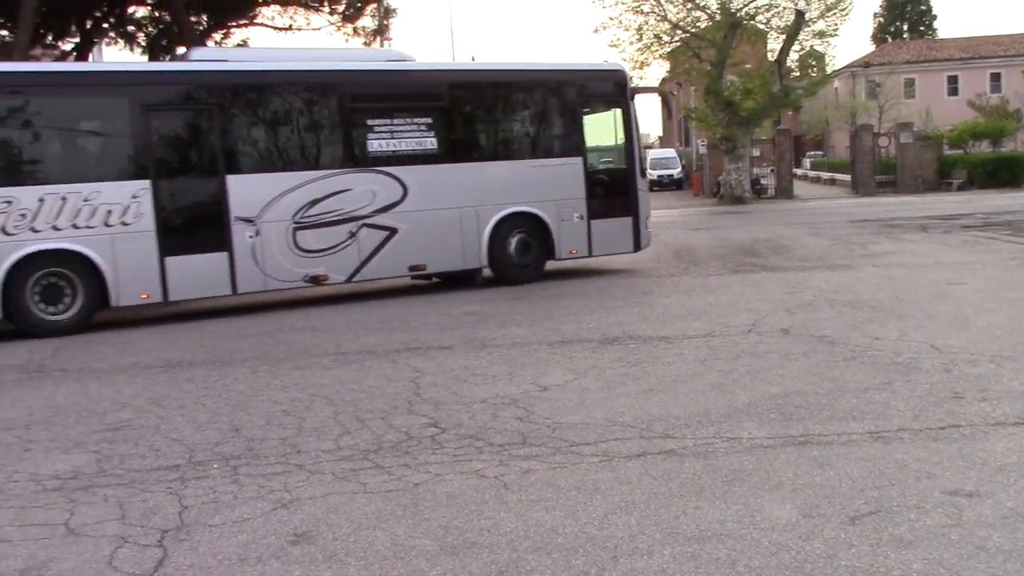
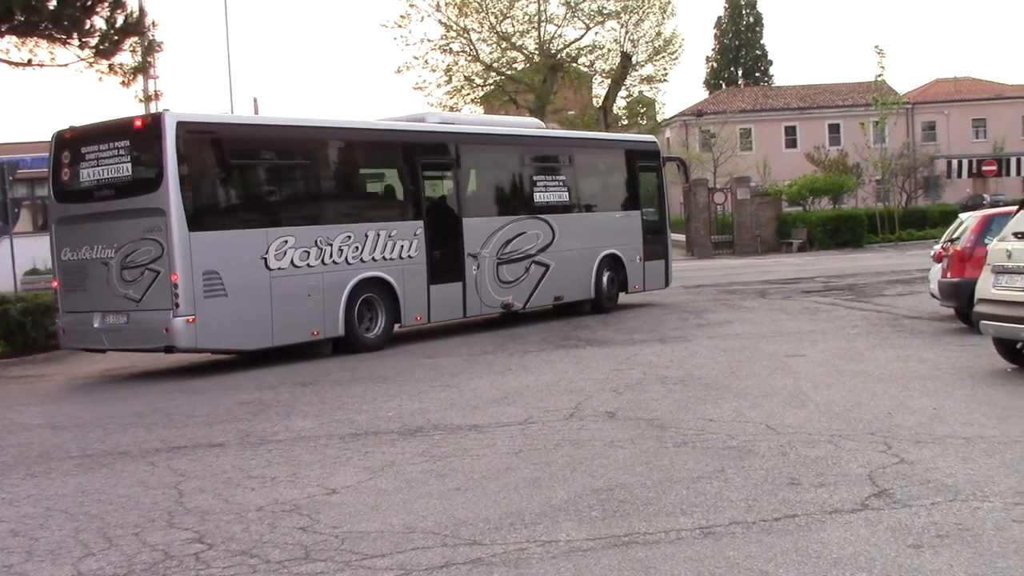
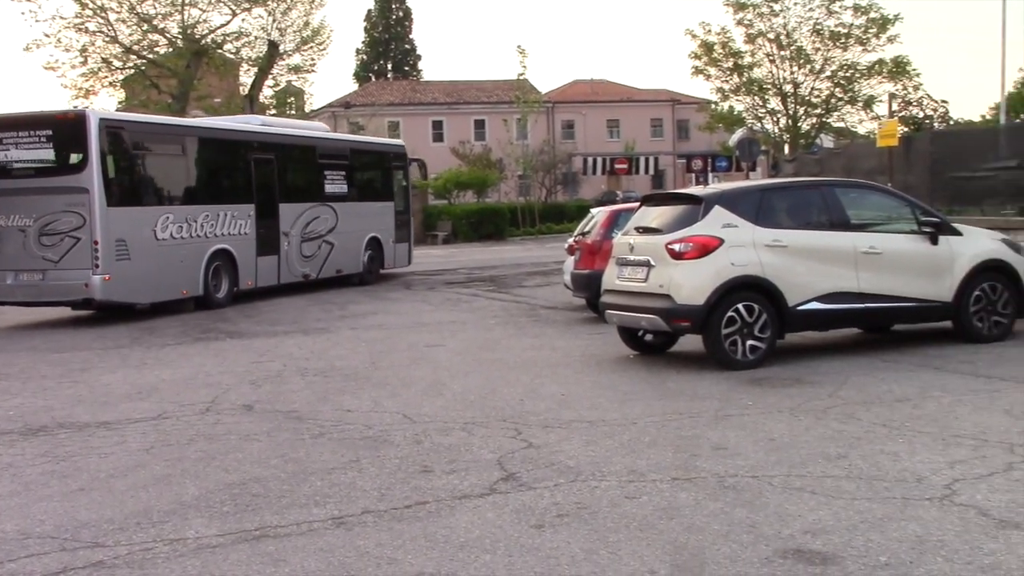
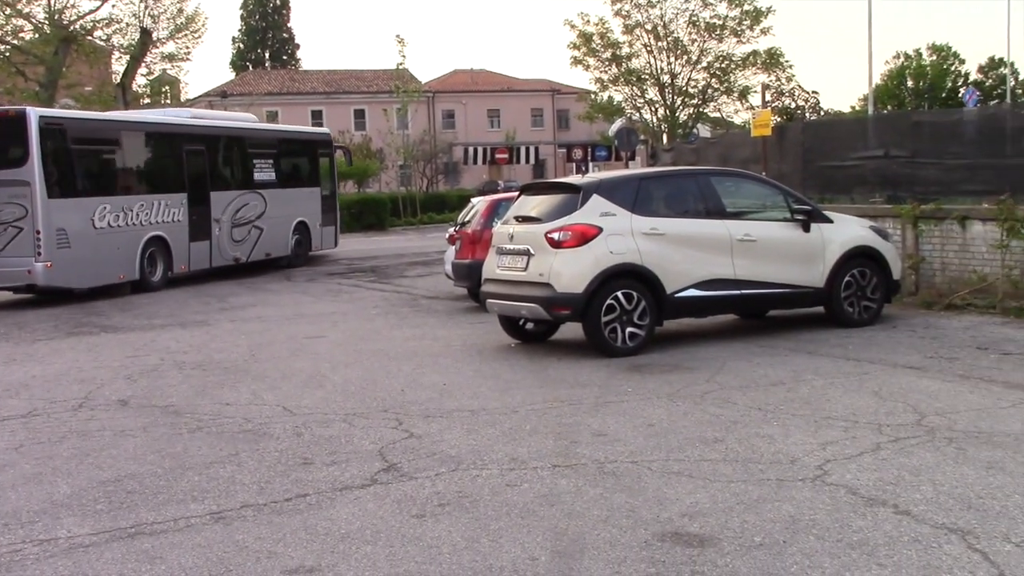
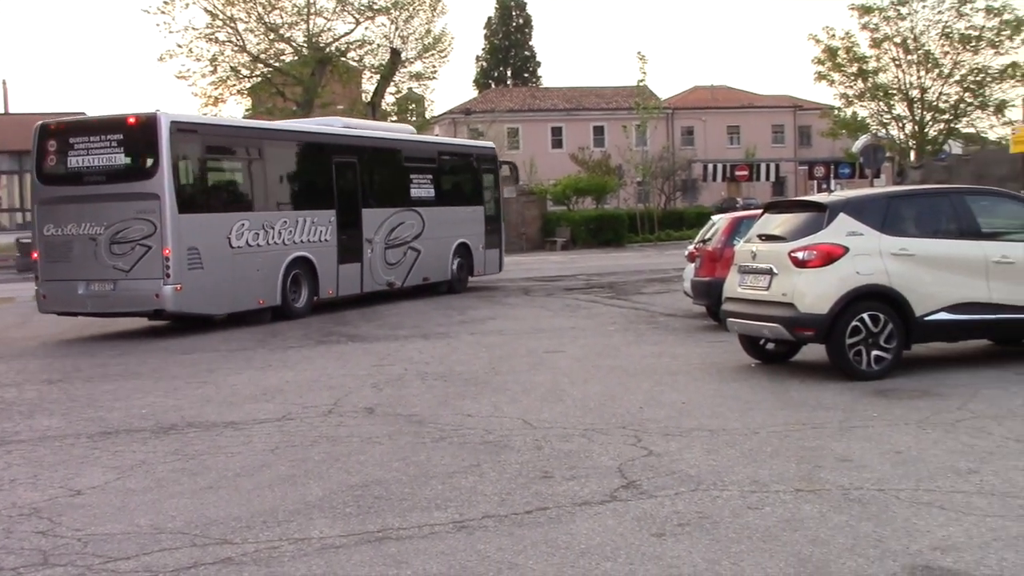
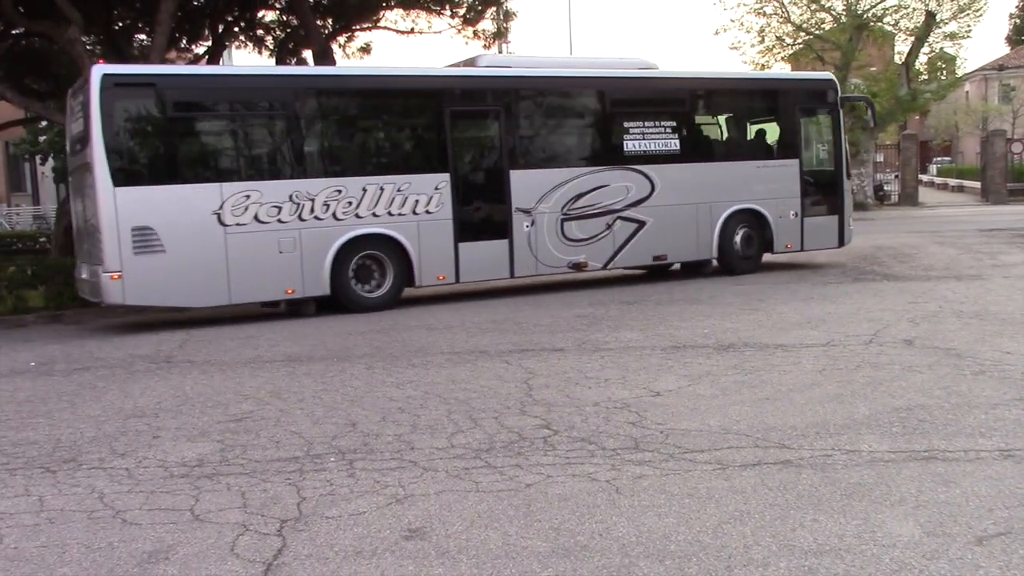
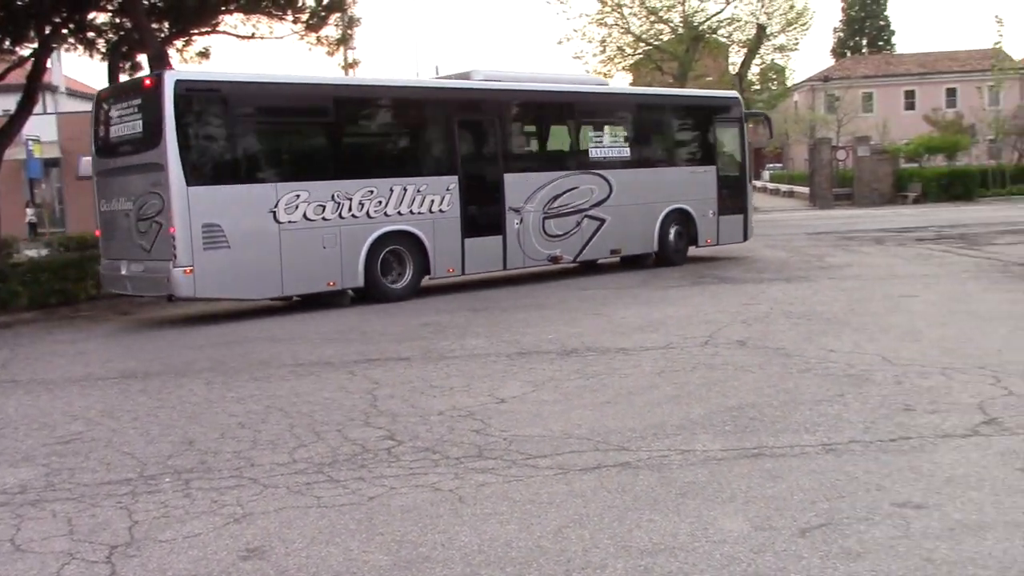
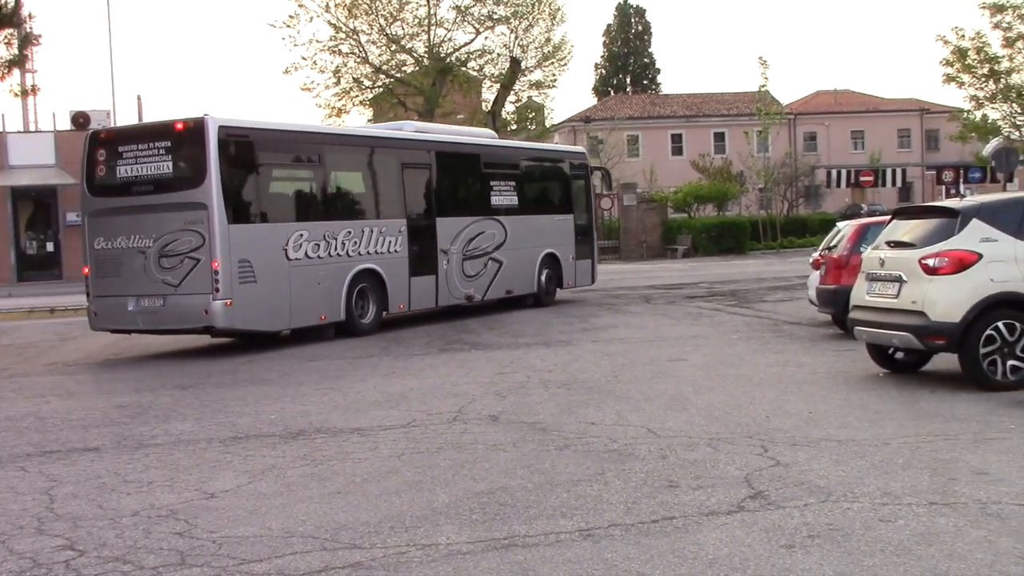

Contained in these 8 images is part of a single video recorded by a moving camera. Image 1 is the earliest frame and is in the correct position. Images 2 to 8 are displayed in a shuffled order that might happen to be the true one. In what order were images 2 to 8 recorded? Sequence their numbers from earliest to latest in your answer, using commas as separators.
6, 7, 2, 8, 5, 3, 4
